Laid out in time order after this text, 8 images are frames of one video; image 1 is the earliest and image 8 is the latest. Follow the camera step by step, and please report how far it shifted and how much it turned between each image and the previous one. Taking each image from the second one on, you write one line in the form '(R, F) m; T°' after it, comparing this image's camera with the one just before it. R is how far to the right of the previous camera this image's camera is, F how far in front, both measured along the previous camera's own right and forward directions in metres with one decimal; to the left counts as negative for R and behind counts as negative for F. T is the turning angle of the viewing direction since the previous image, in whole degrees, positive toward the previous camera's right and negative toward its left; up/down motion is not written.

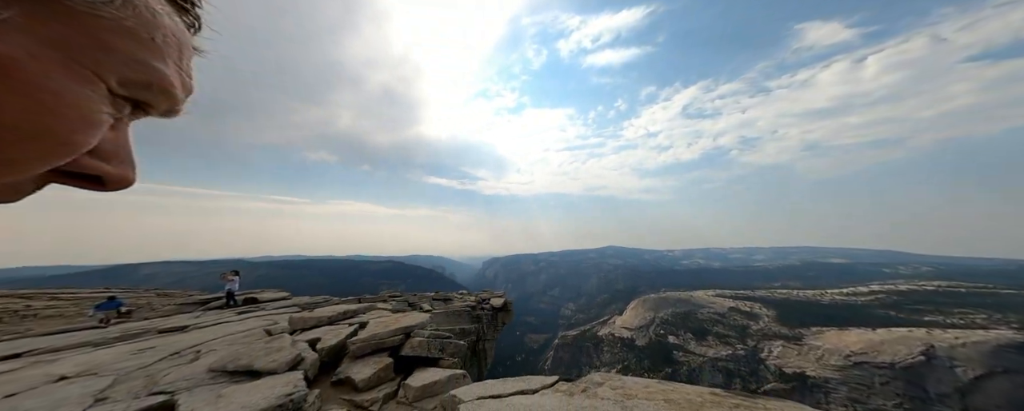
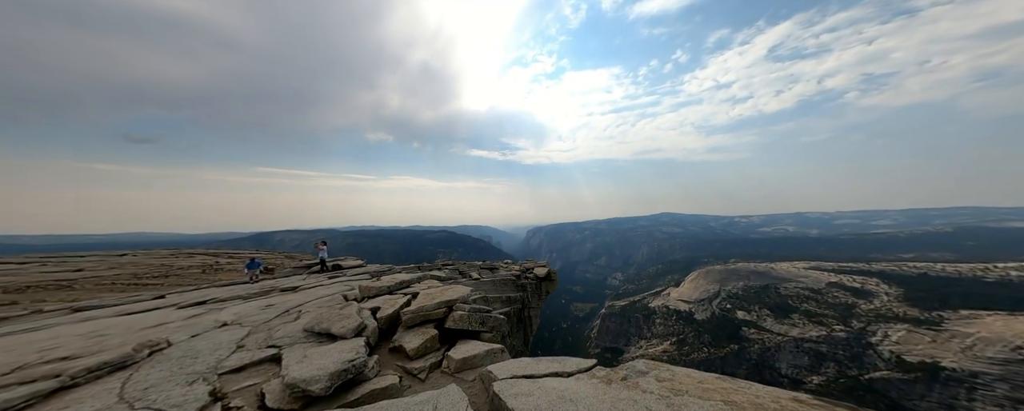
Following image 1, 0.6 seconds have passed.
(+0.2, +0.4) m; -9°
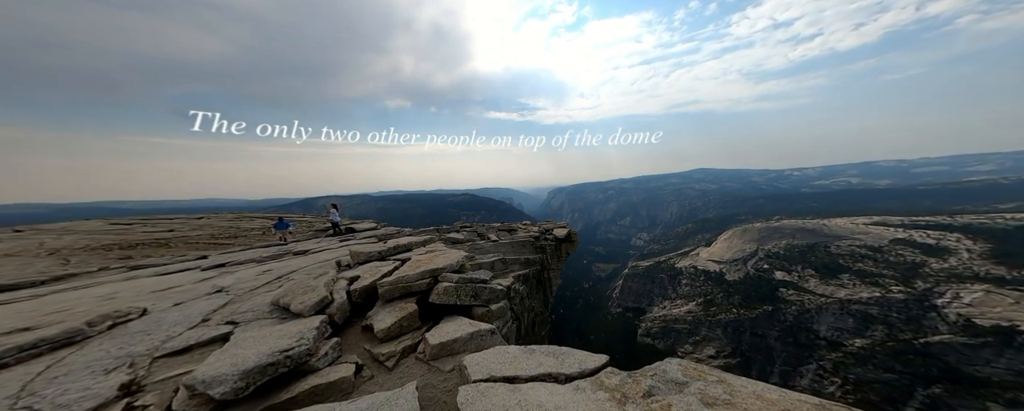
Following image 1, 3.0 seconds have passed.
(+0.6, +1.6) m; -5°
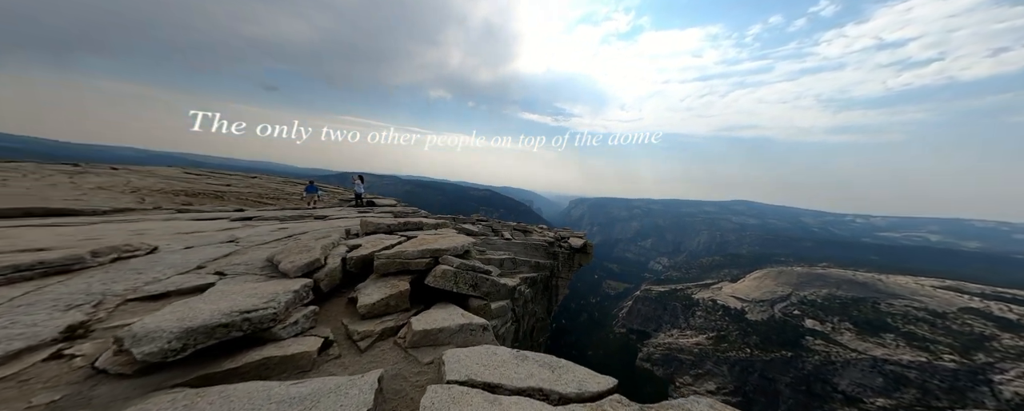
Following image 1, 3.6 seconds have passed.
(+0.1, +0.6) m; -4°
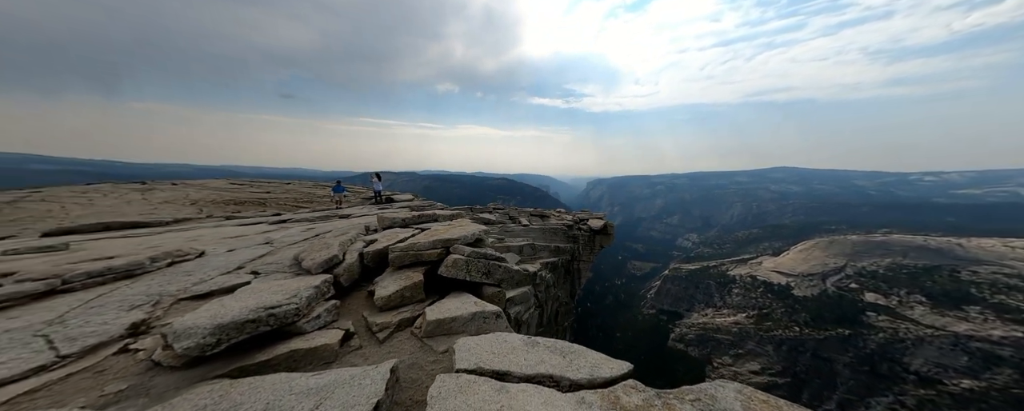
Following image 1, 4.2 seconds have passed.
(+0.2, +0.1) m; -4°
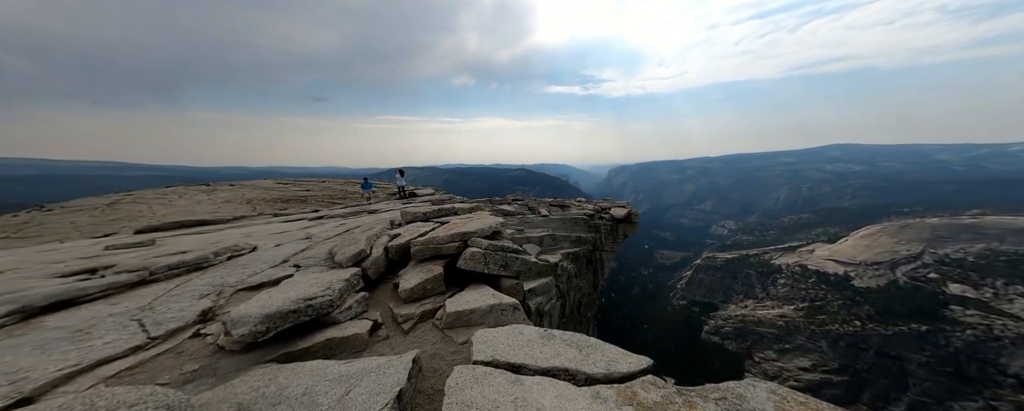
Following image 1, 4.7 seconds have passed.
(+0.1, 0.0) m; -4°
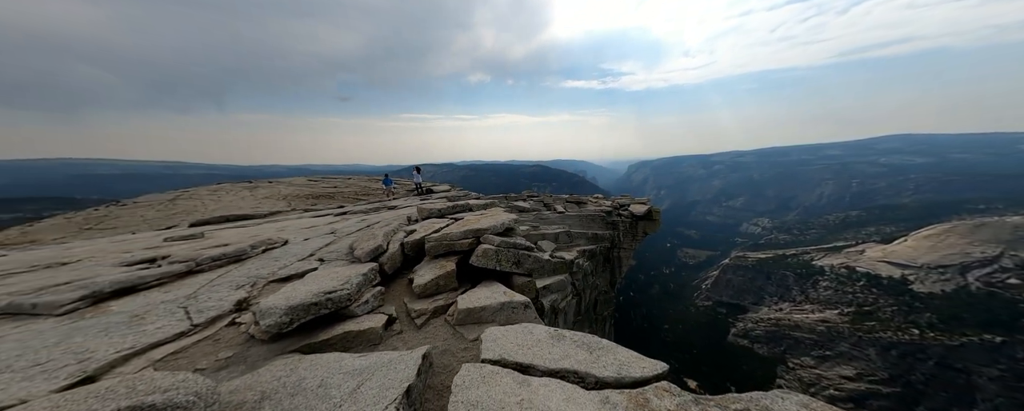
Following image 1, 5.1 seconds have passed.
(+0.1, 0.0) m; -3°
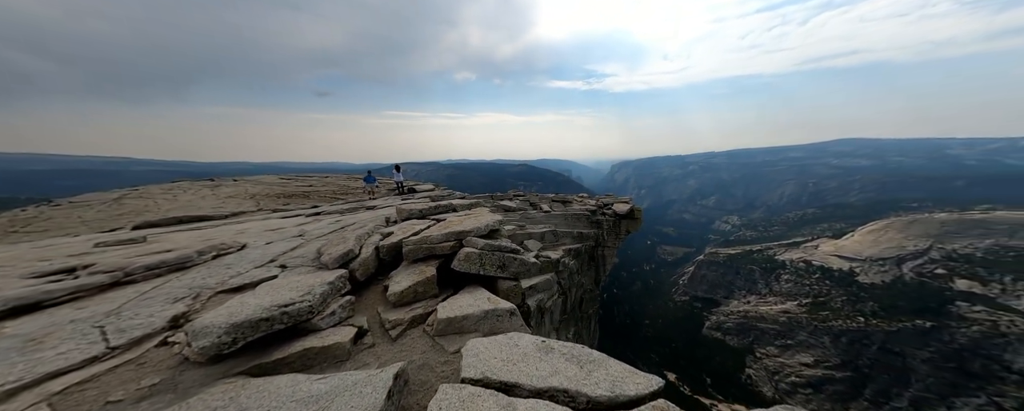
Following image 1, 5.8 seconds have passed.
(0.0, +0.3) m; +3°
